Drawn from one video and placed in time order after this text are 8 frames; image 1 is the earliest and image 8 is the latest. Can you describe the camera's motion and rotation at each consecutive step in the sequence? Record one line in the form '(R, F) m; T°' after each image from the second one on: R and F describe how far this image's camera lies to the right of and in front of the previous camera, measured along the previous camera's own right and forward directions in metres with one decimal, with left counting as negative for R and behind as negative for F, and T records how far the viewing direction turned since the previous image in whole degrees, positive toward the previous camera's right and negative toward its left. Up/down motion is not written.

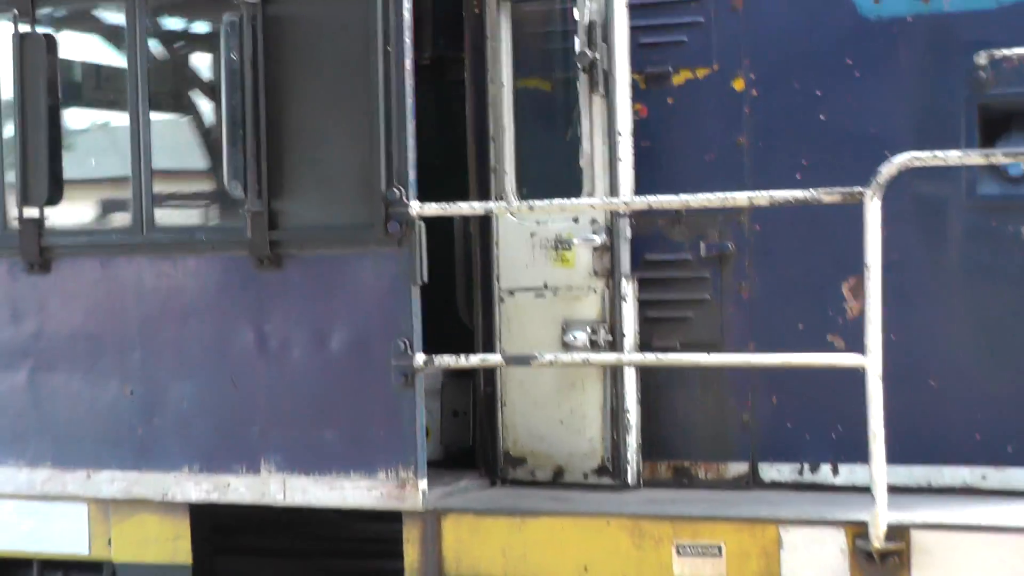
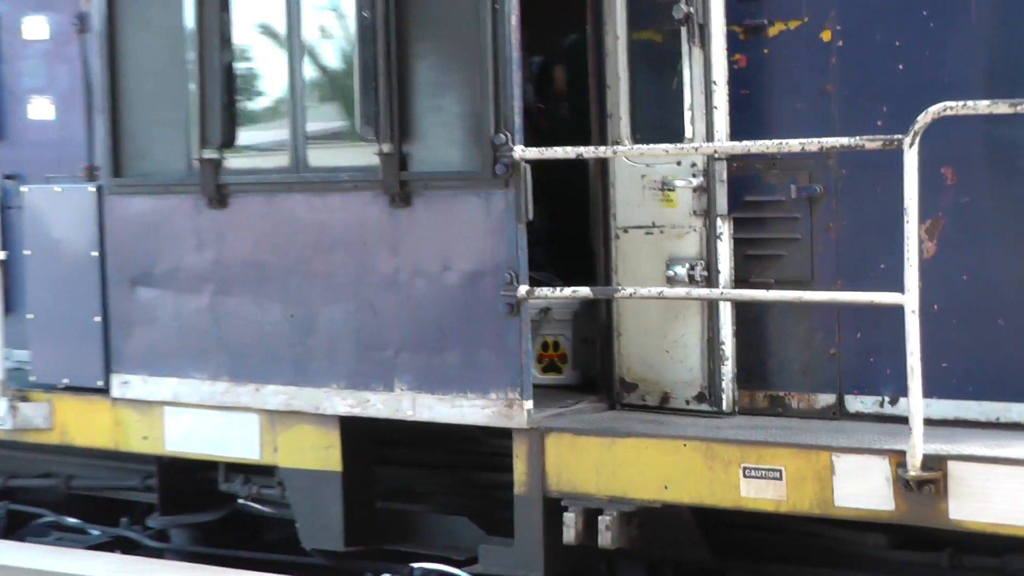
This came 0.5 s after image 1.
(+0.6, -0.2) m; -12°
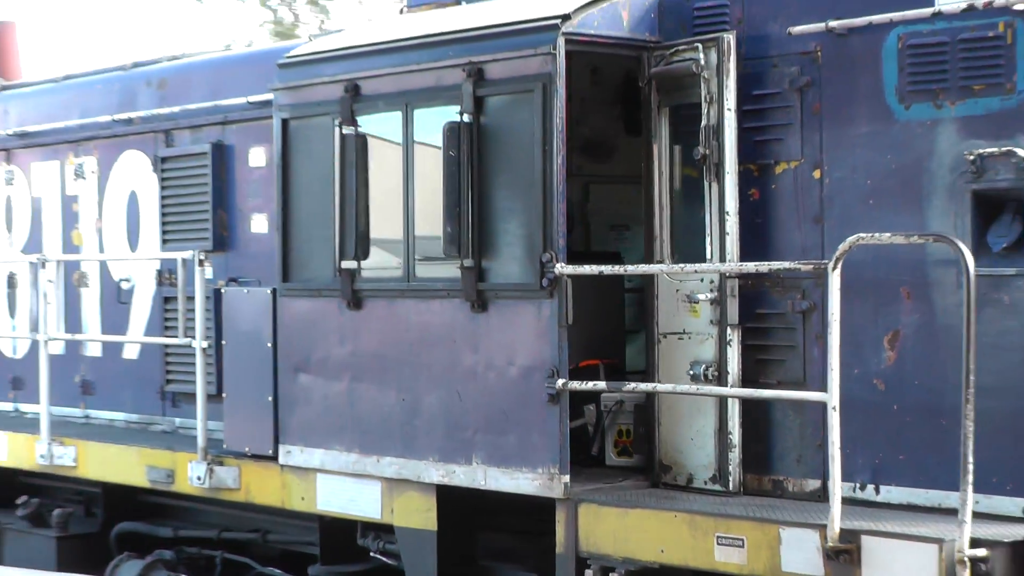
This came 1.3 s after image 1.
(+0.9, -0.7) m; -13°
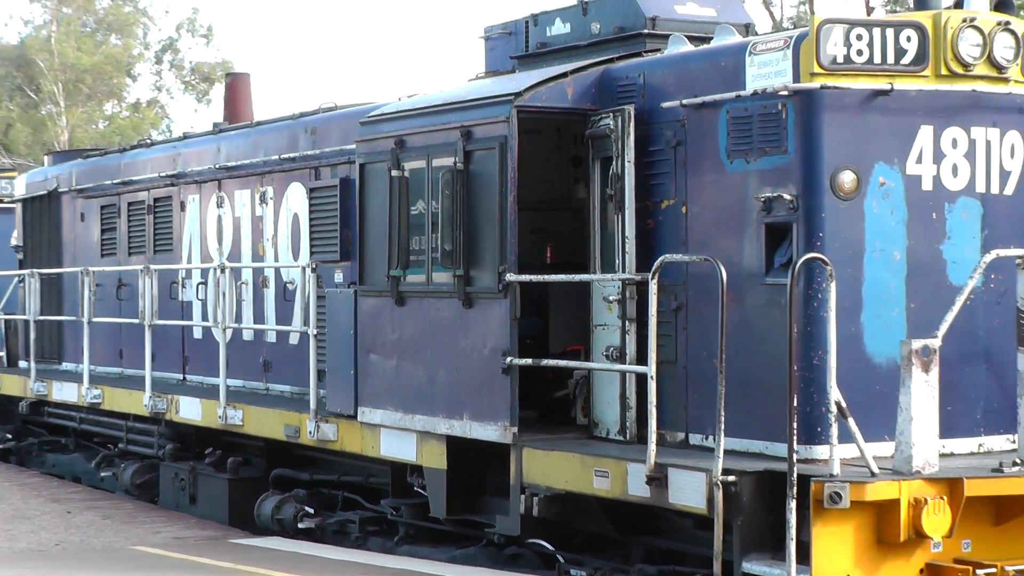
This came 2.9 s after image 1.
(+1.4, -1.6) m; -11°
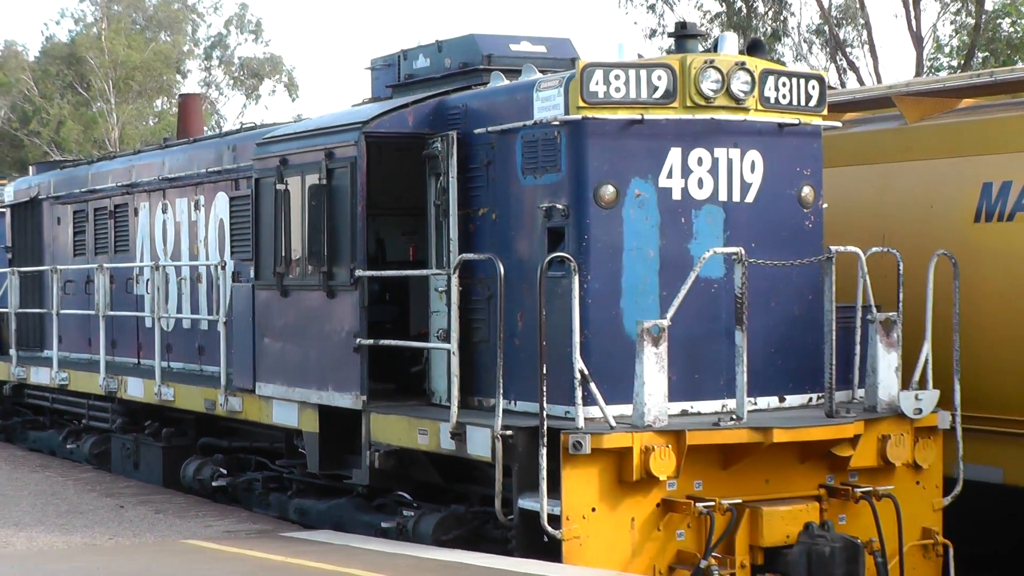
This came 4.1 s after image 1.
(+0.8, -1.4) m; -1°
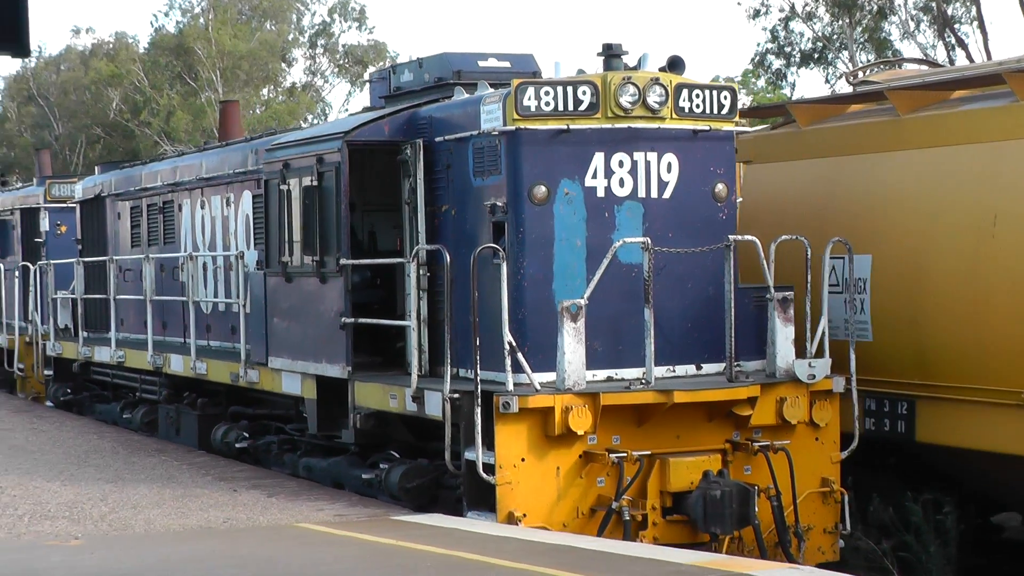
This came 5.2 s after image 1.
(+0.7, -1.2) m; -3°
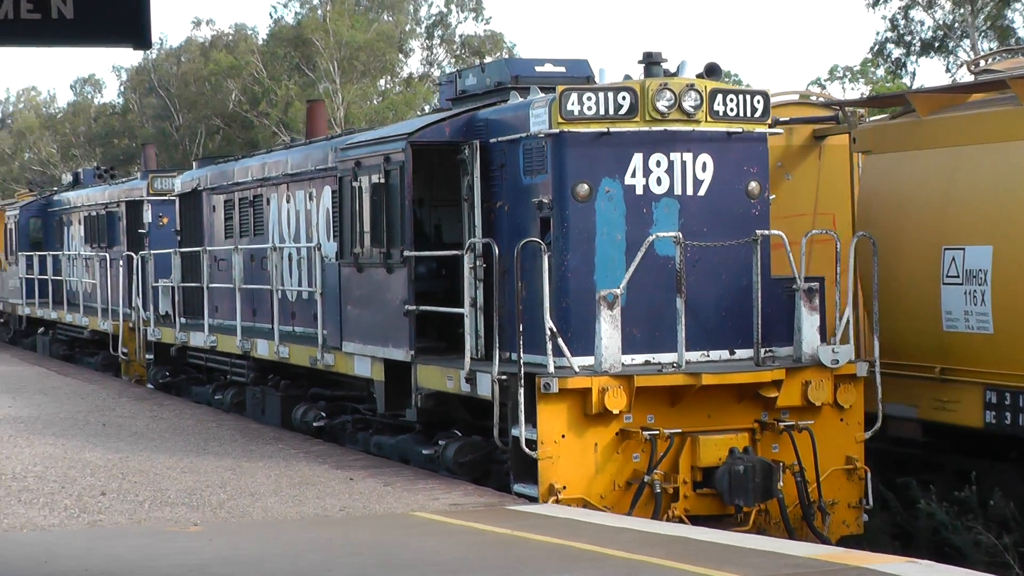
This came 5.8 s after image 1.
(+0.3, -0.7) m; -3°
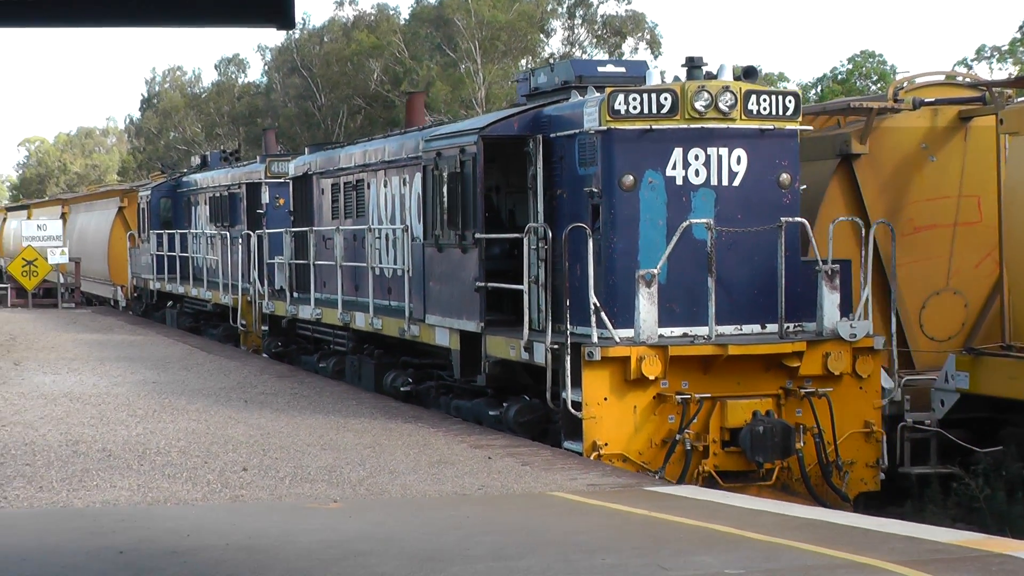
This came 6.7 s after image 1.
(+0.4, -1.1) m; -4°
